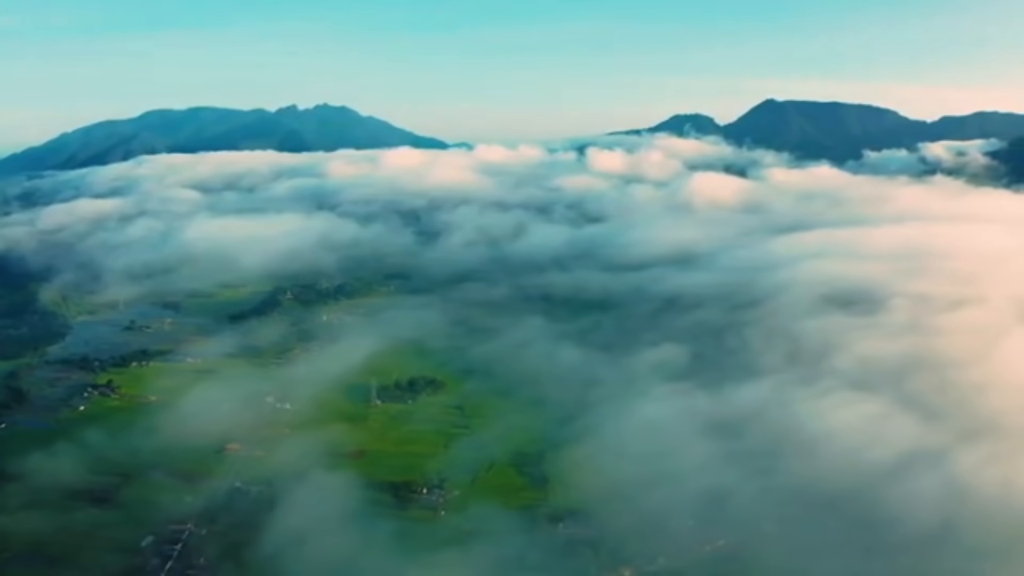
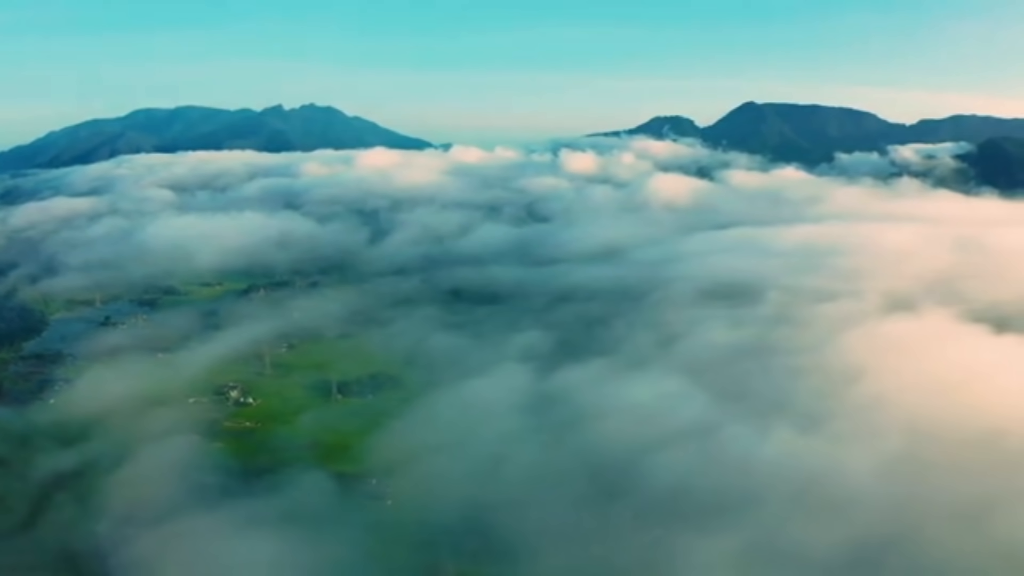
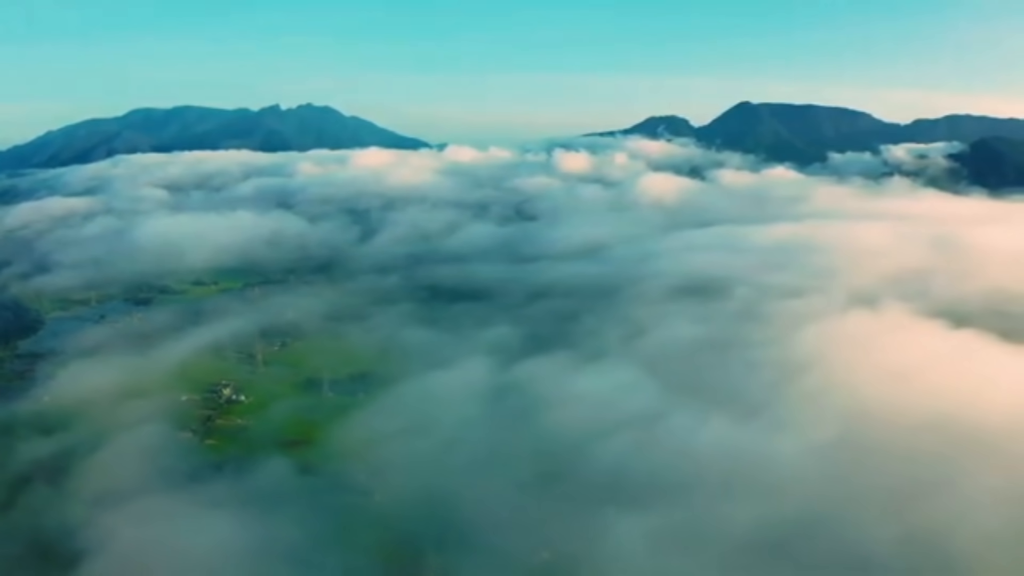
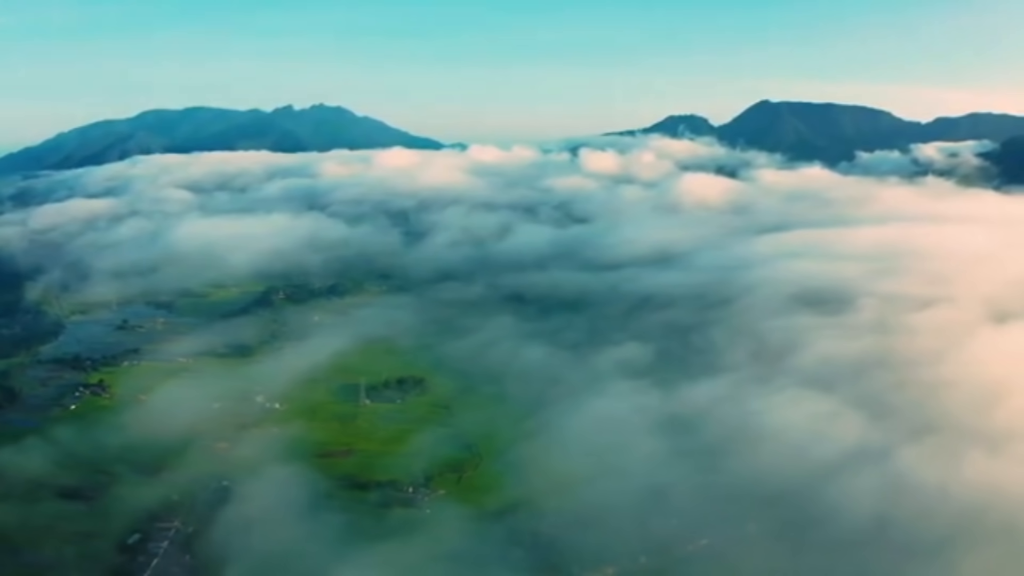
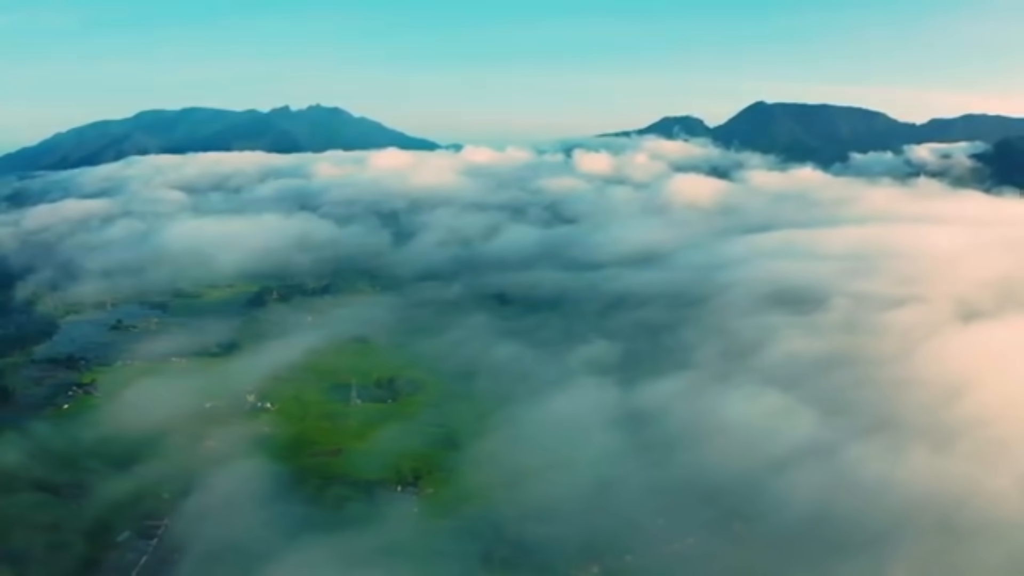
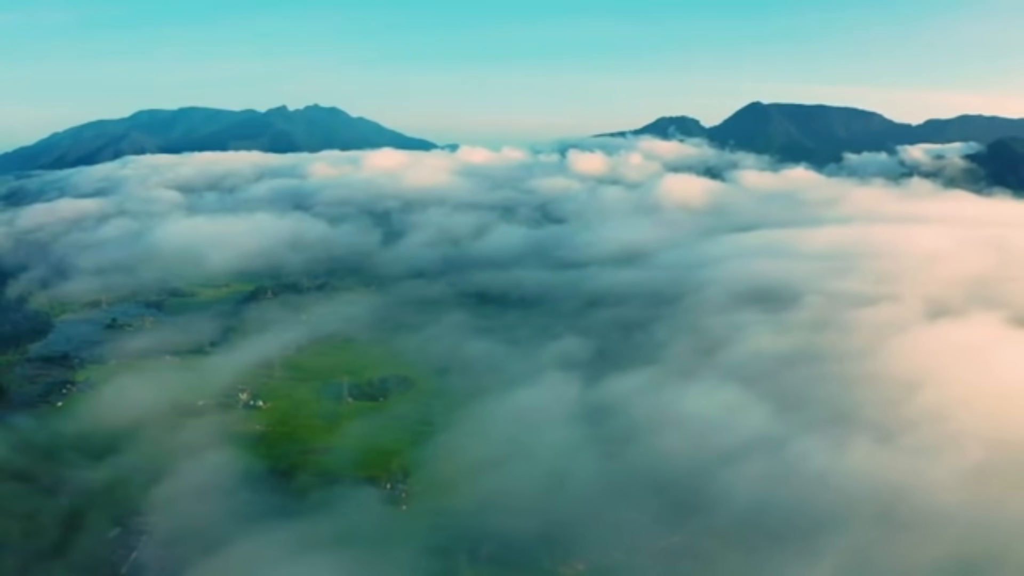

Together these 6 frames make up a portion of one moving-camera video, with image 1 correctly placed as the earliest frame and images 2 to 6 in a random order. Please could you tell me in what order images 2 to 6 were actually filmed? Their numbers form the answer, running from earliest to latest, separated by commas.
4, 5, 6, 2, 3
